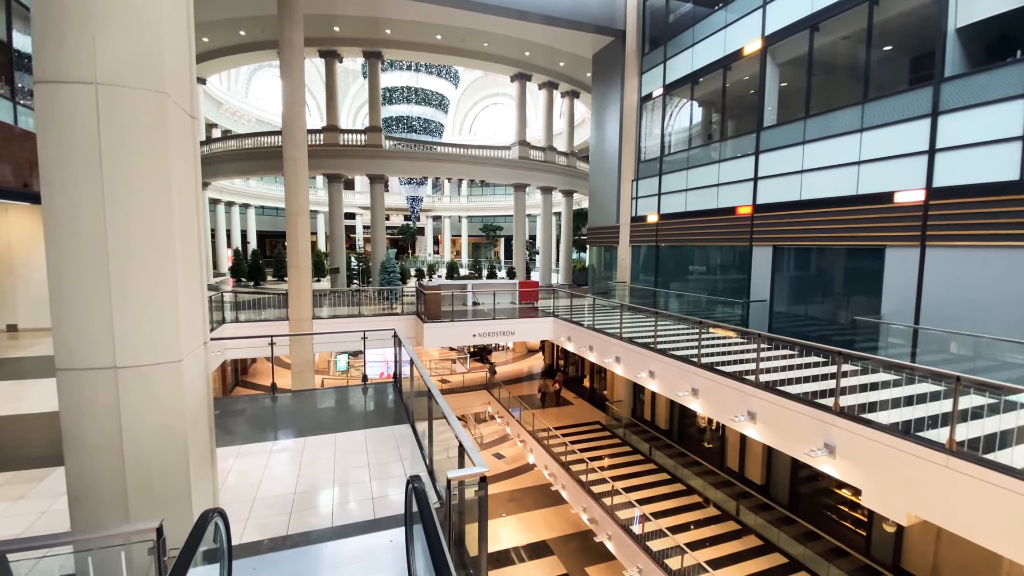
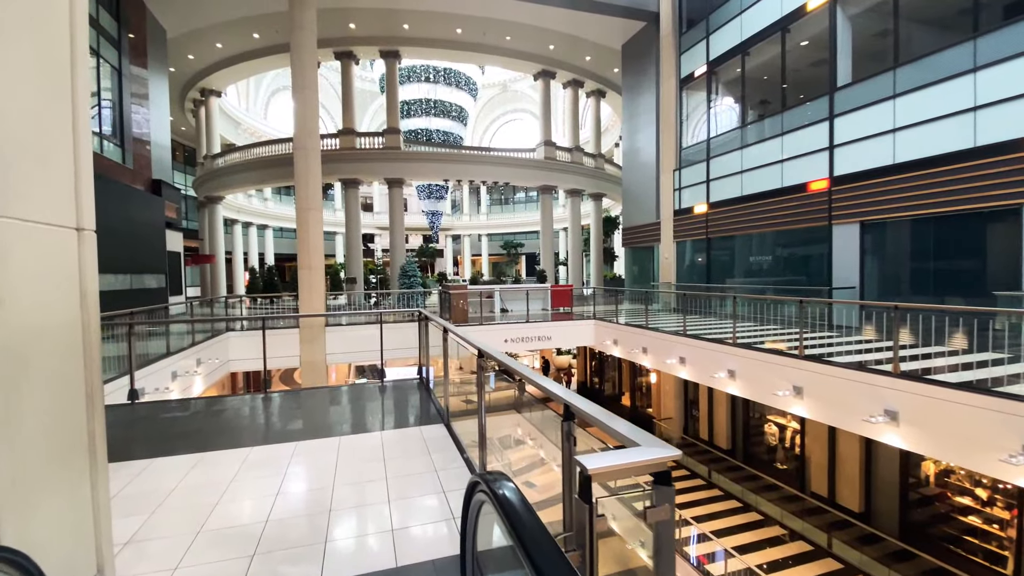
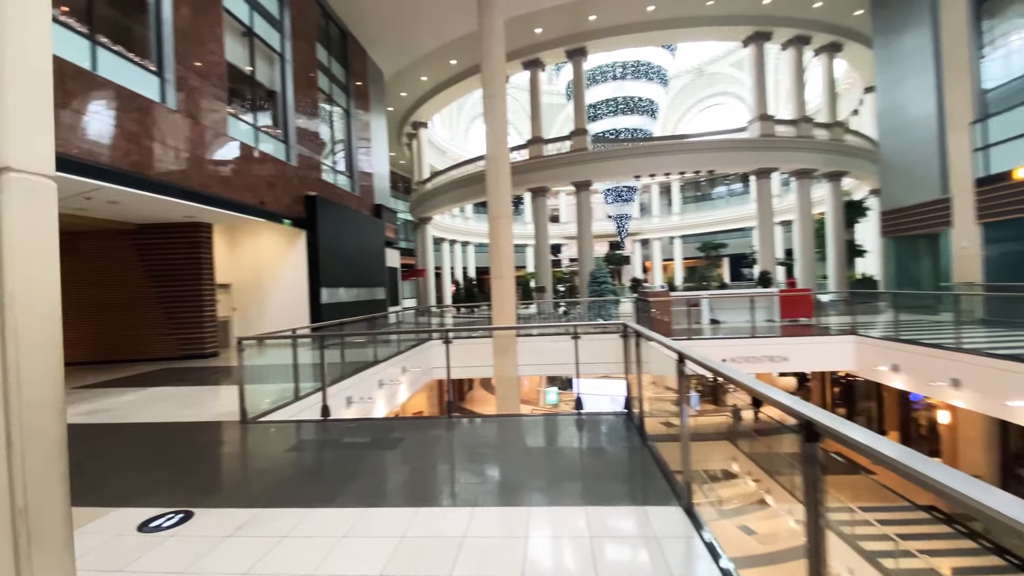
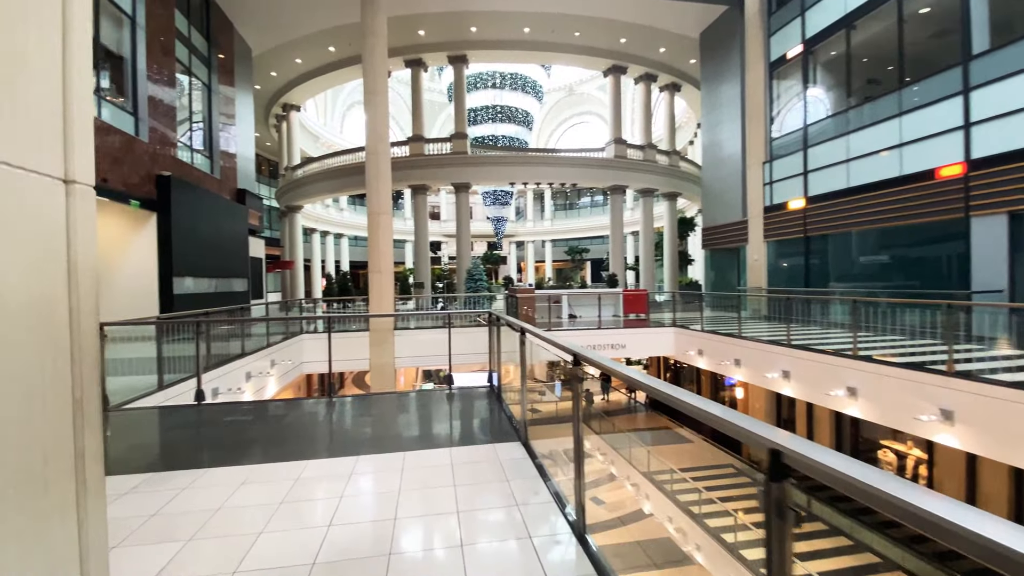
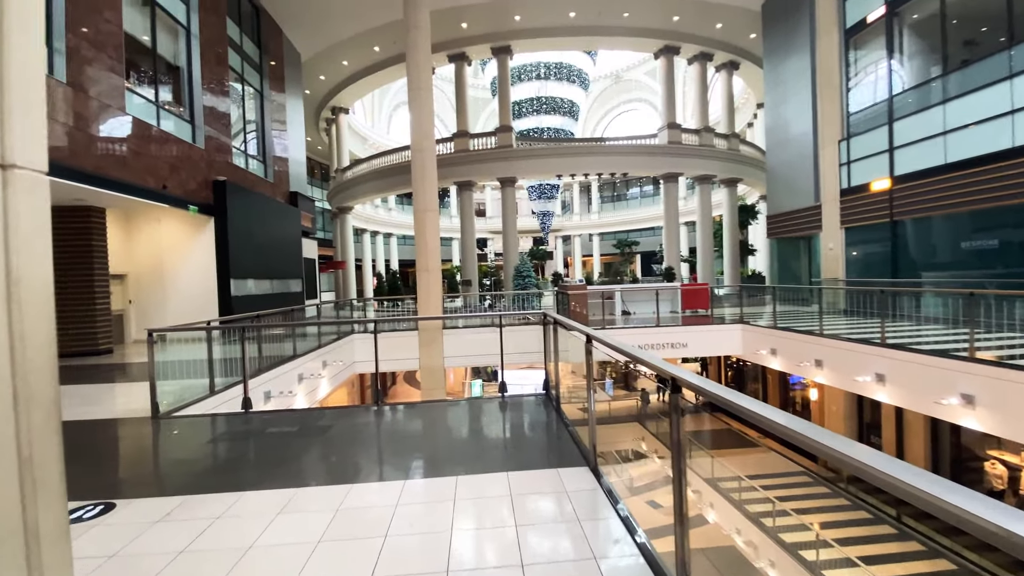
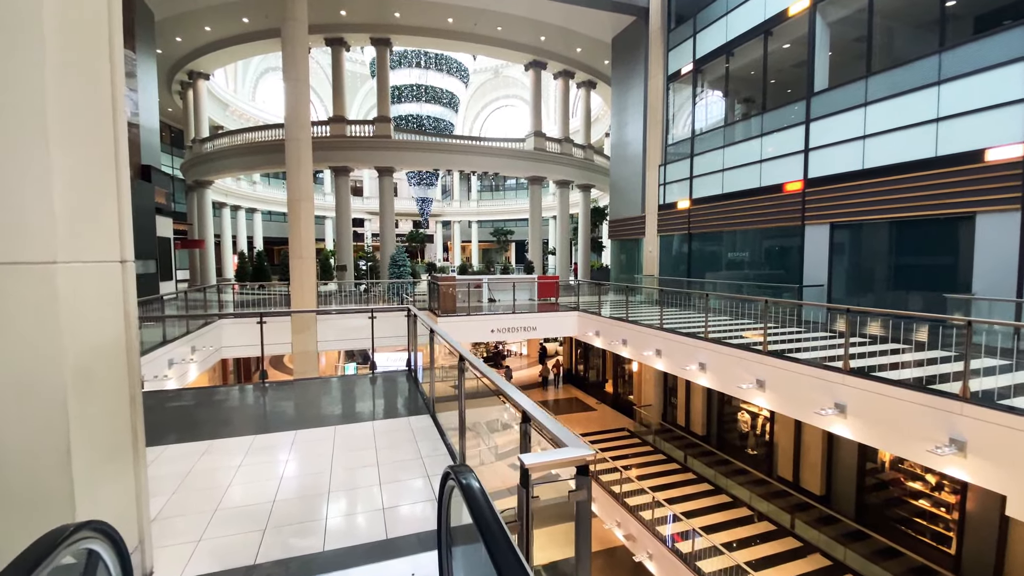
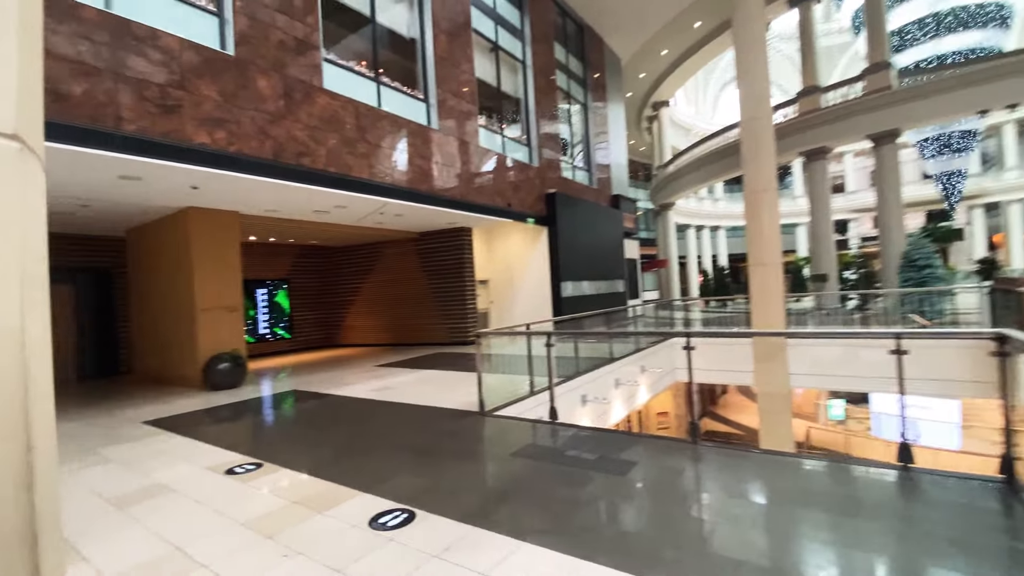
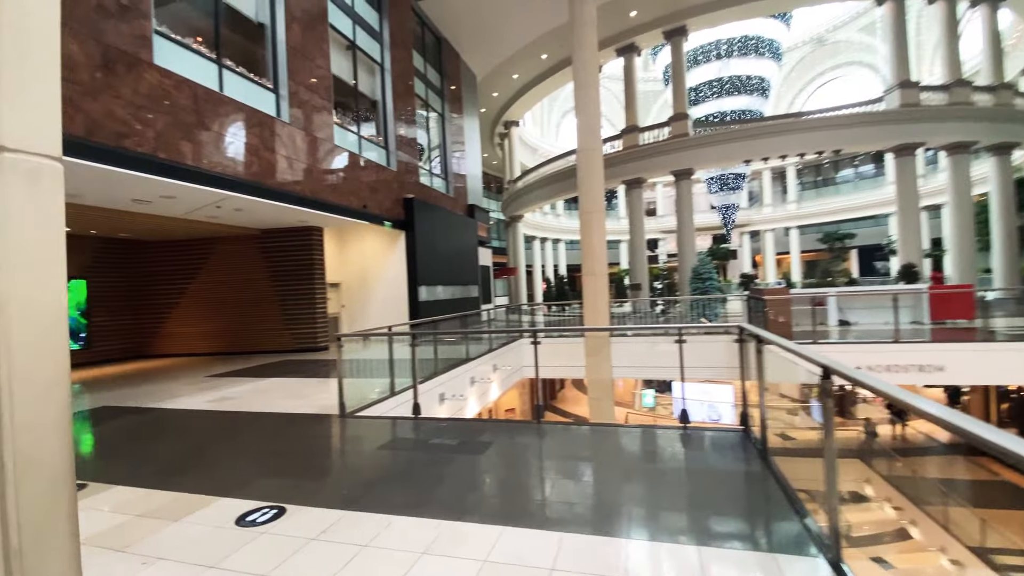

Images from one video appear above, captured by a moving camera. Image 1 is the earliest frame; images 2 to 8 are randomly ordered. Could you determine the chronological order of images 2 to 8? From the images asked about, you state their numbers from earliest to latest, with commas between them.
6, 2, 4, 5, 3, 8, 7
